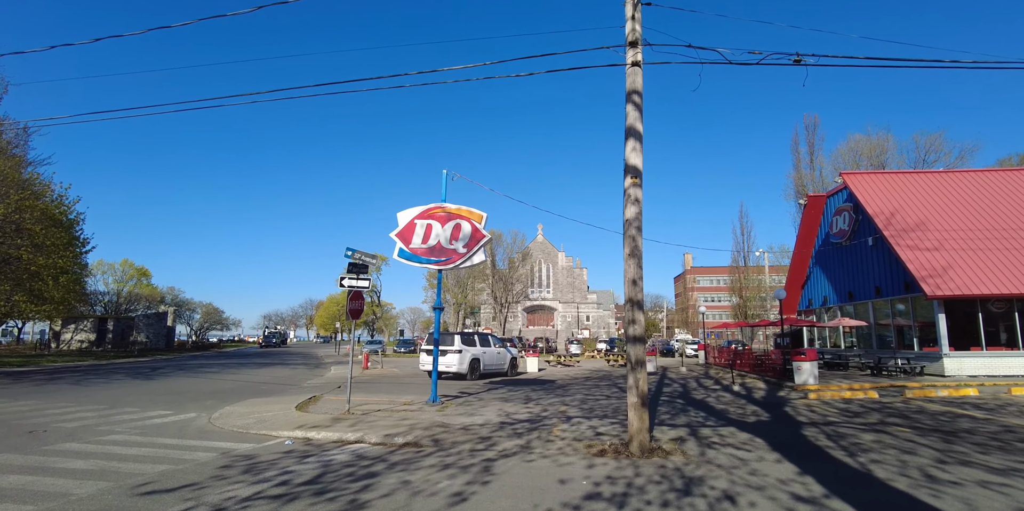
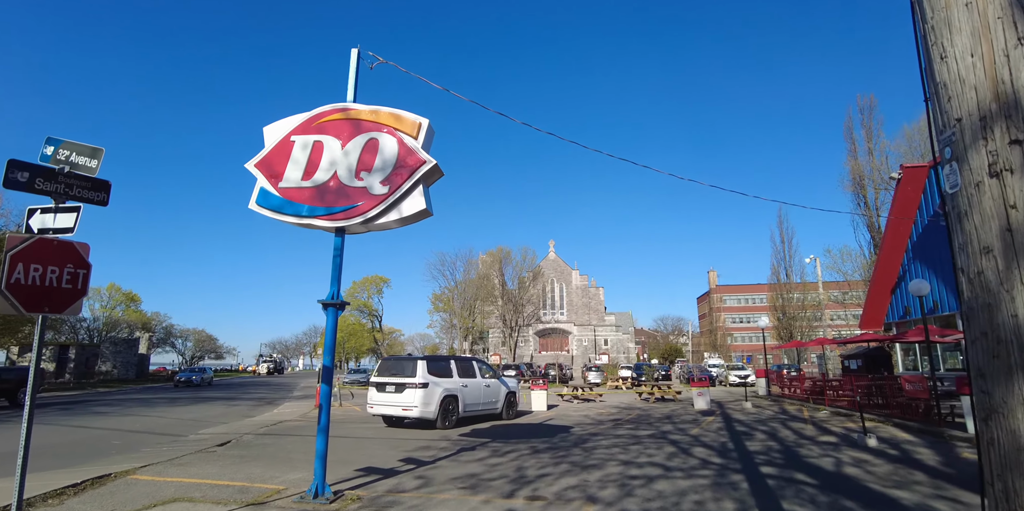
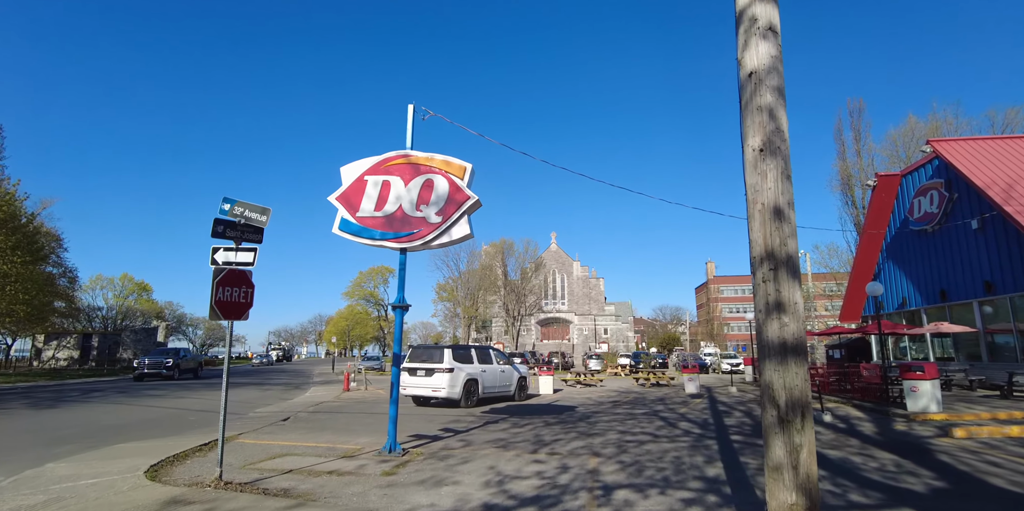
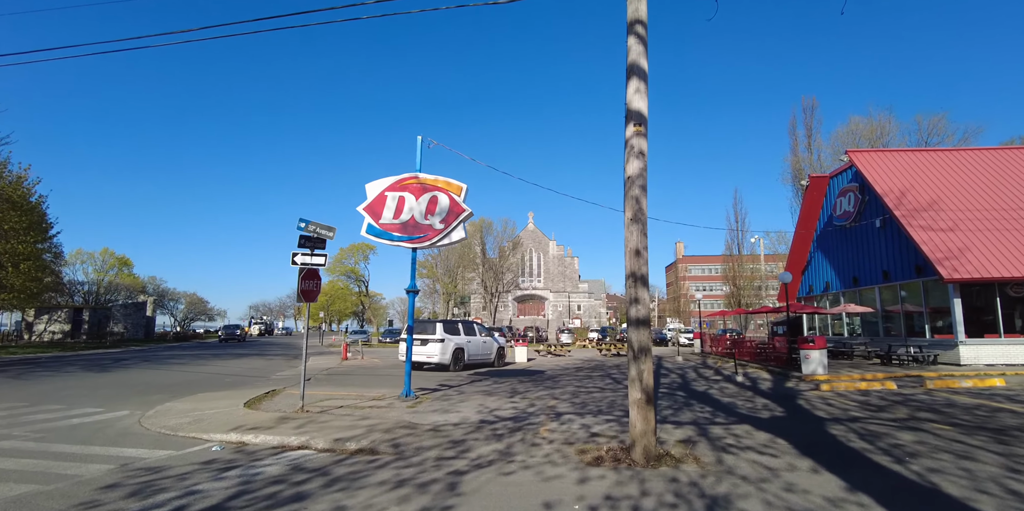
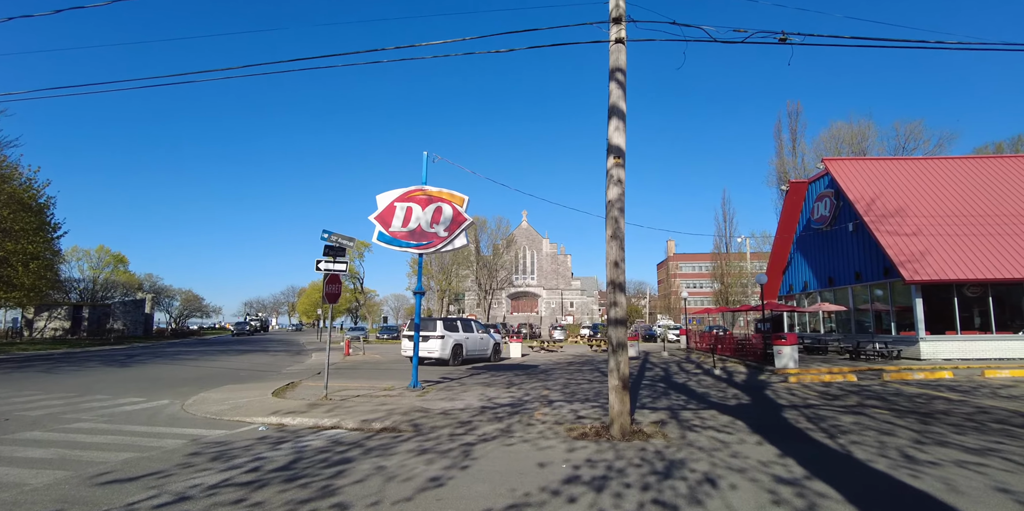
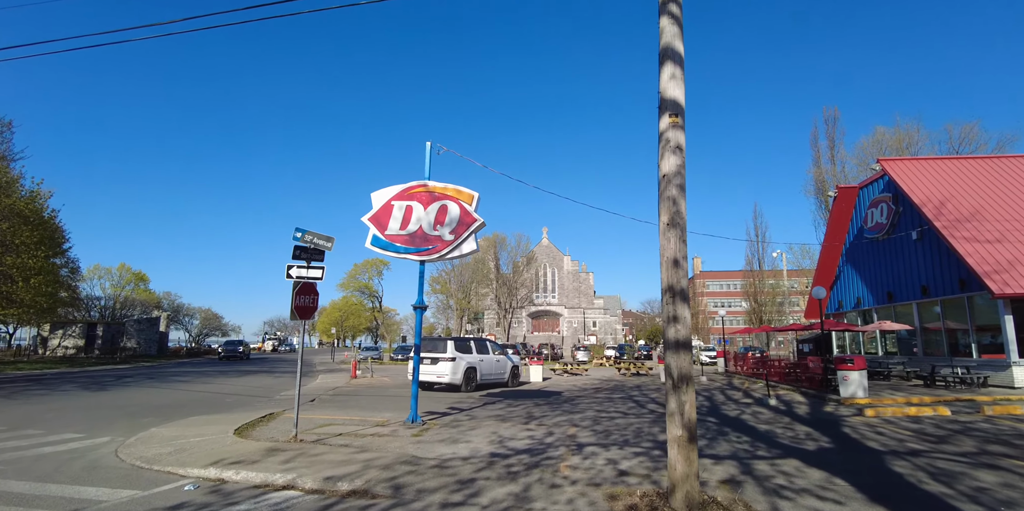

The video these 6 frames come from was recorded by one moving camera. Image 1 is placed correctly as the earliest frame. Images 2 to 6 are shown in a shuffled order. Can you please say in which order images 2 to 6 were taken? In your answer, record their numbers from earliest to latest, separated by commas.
5, 4, 6, 3, 2
